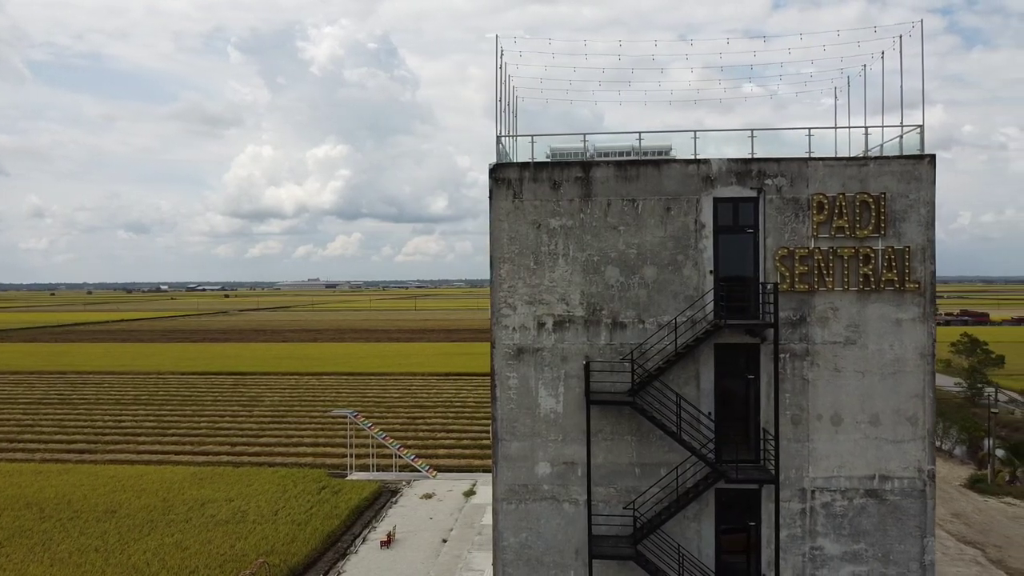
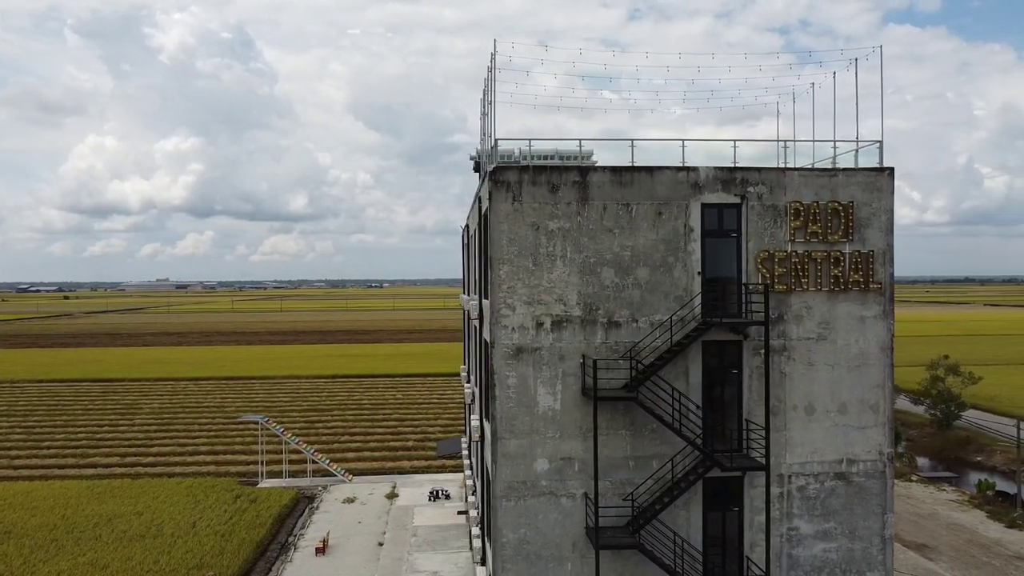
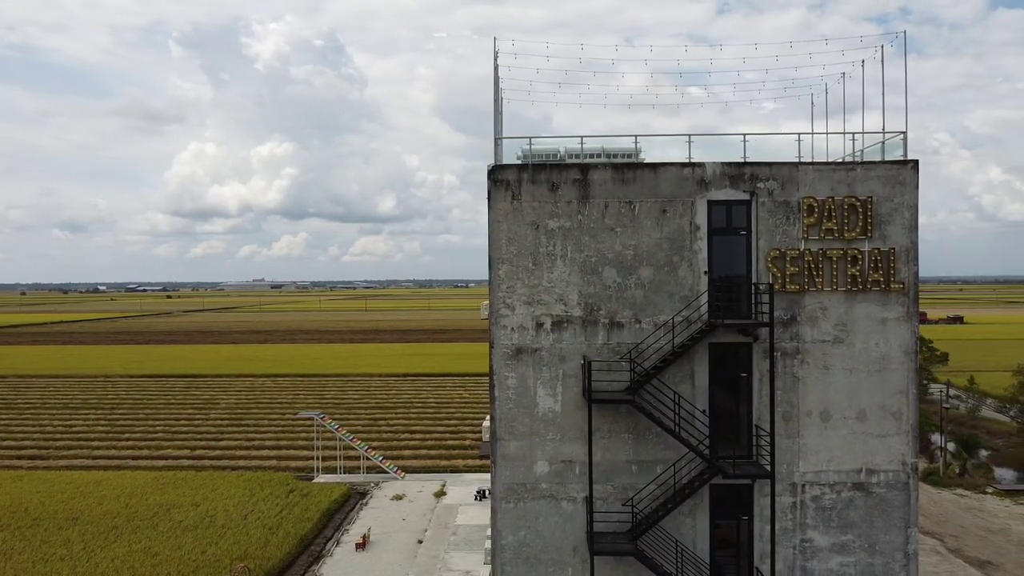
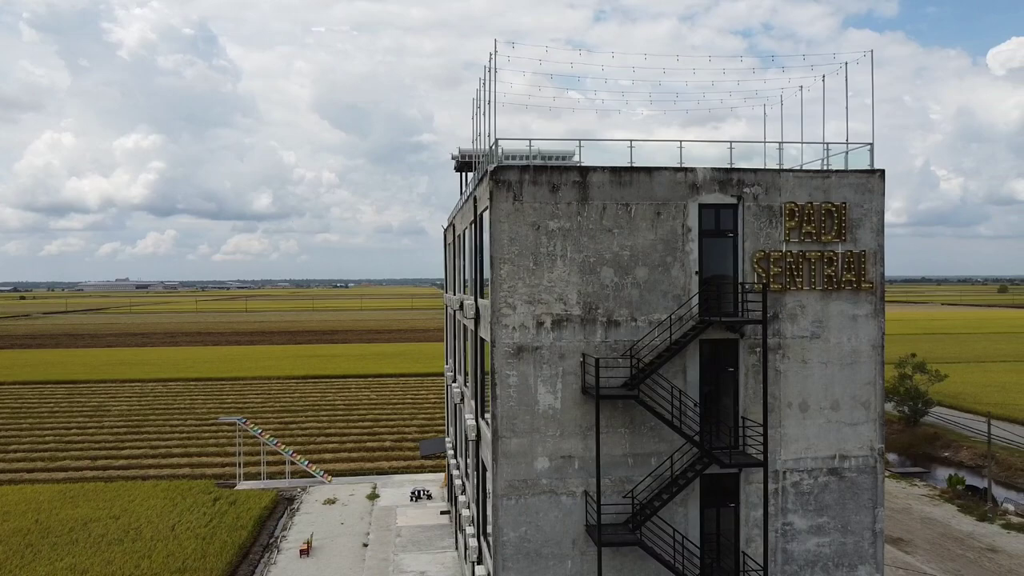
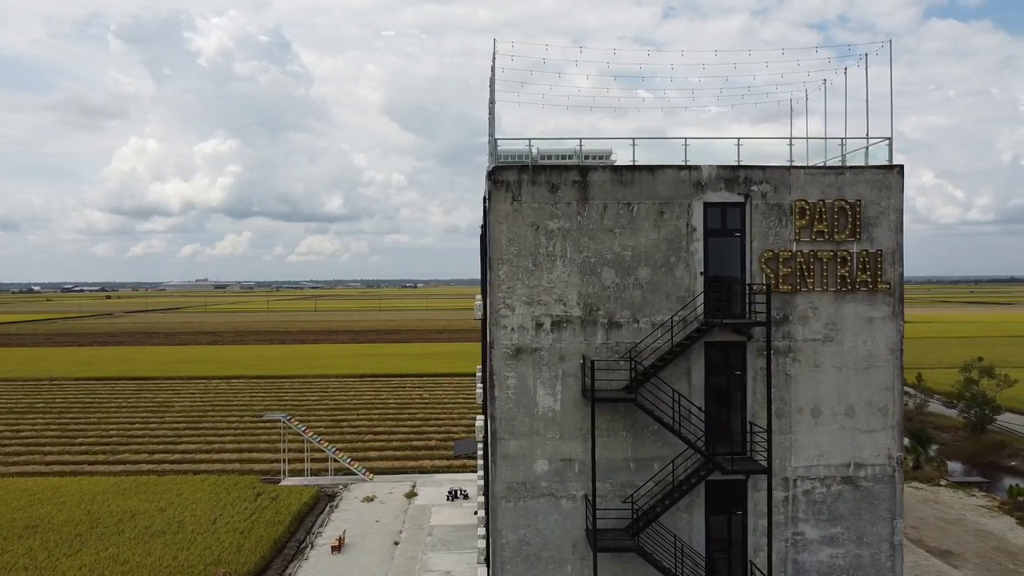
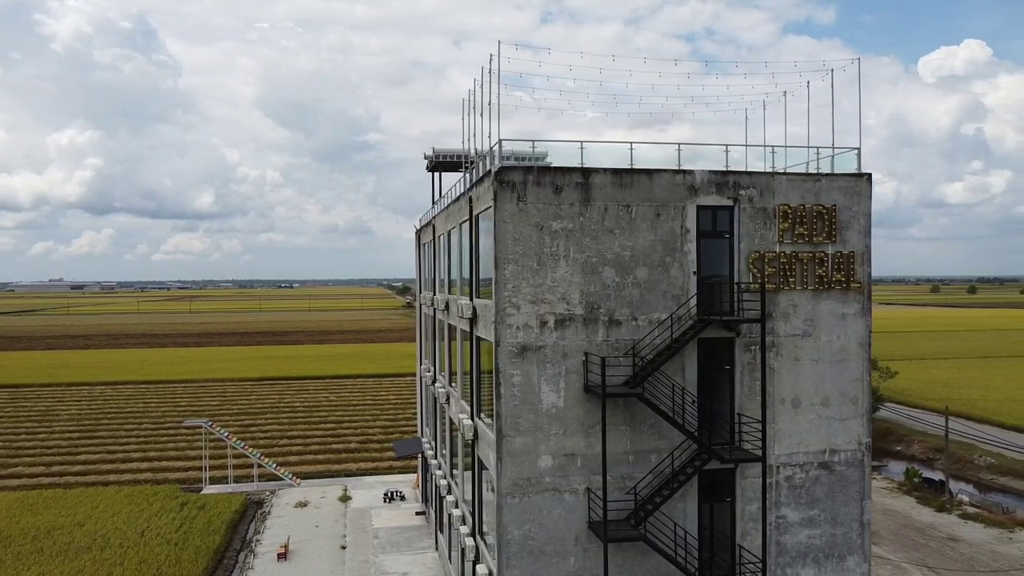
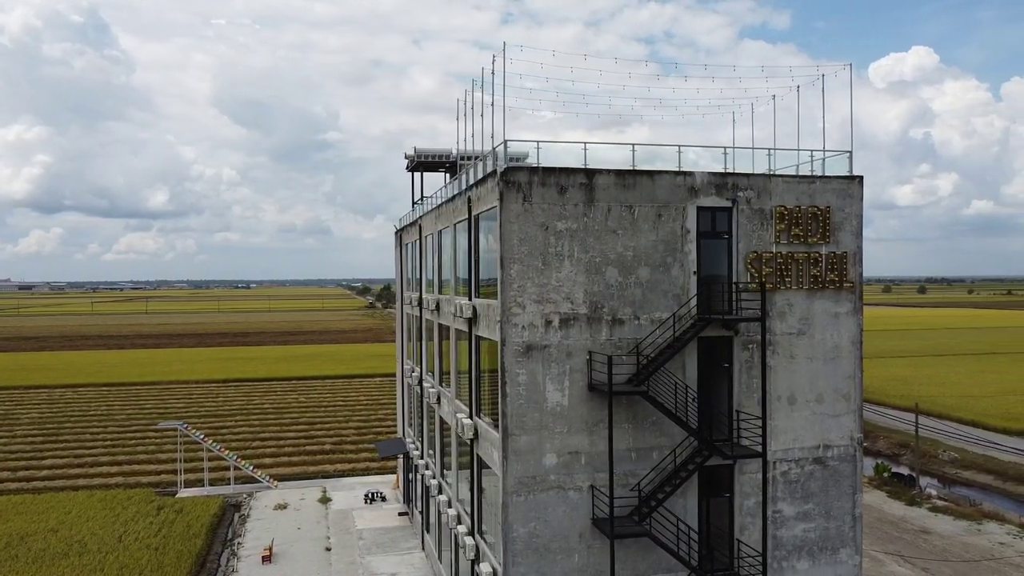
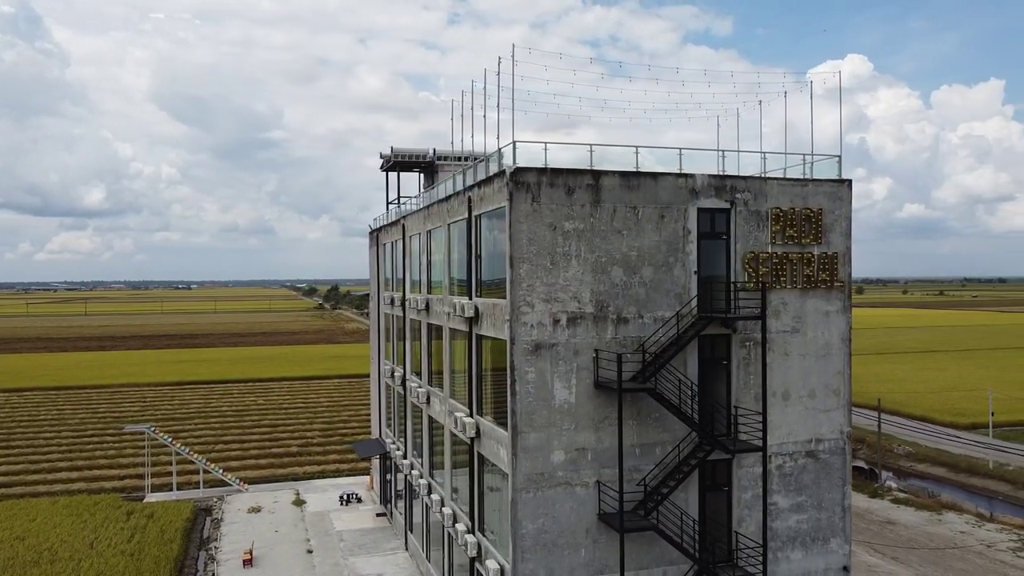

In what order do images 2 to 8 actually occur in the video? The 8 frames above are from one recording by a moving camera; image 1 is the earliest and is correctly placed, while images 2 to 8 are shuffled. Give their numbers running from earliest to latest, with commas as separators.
3, 5, 2, 4, 6, 7, 8
